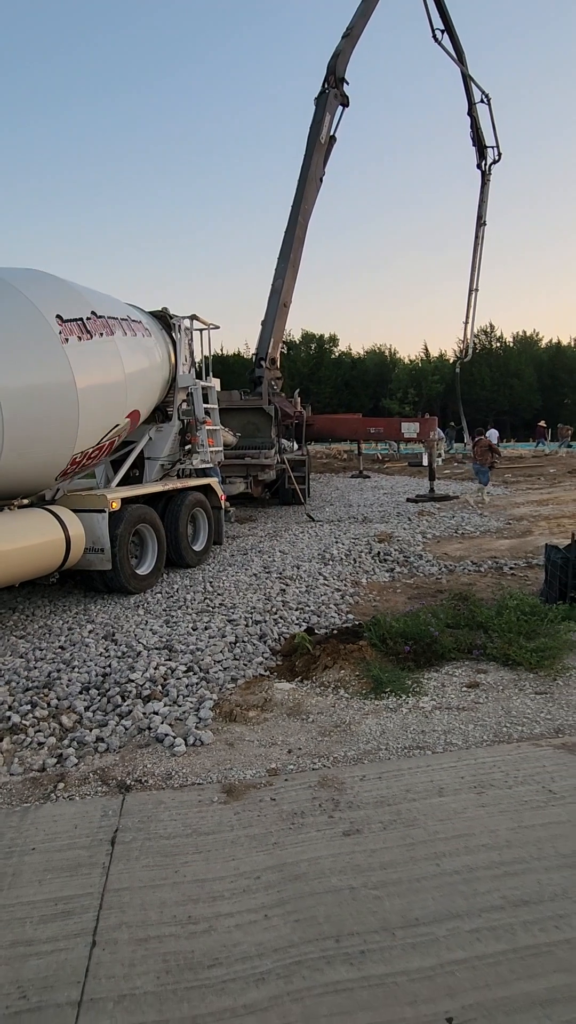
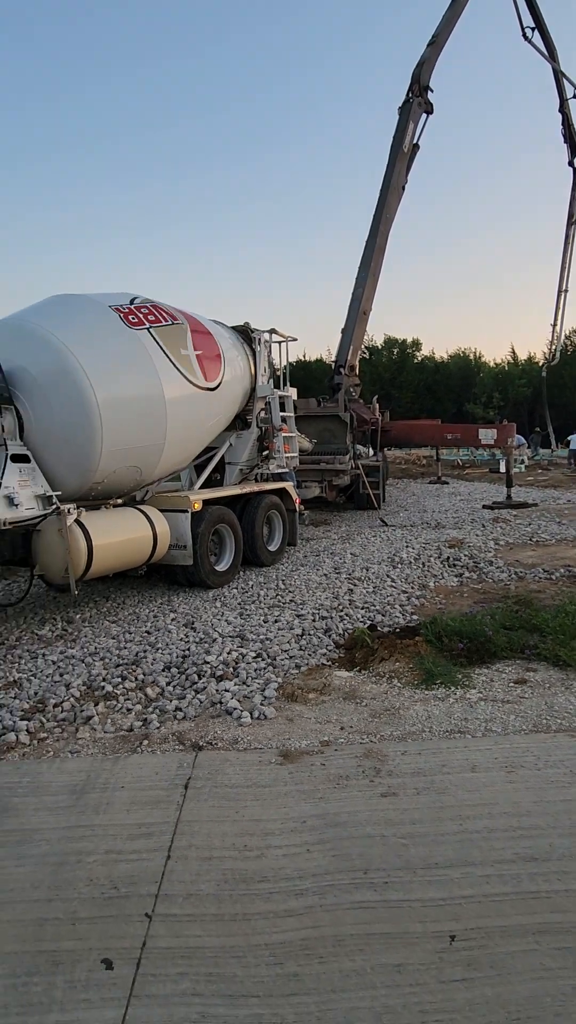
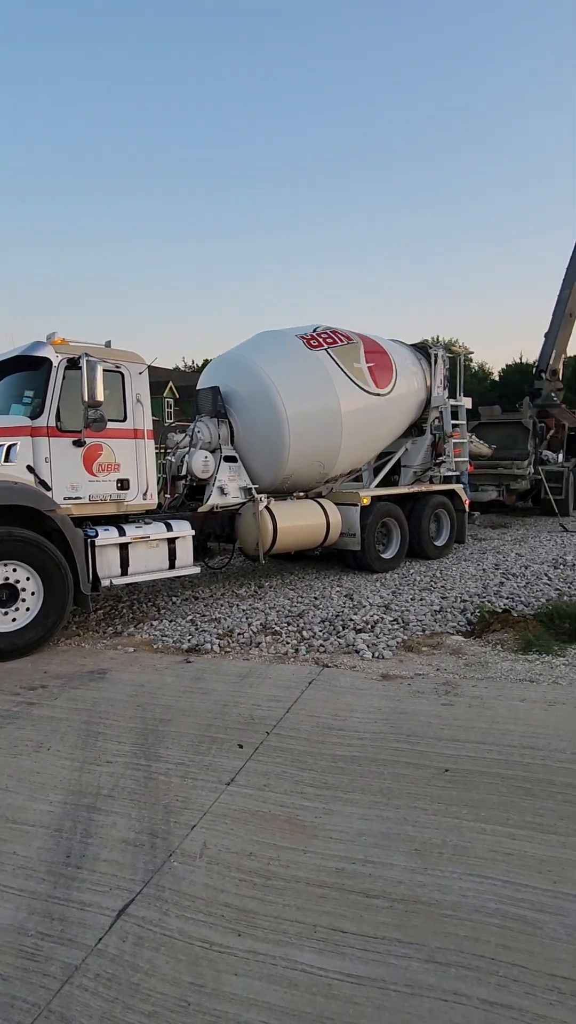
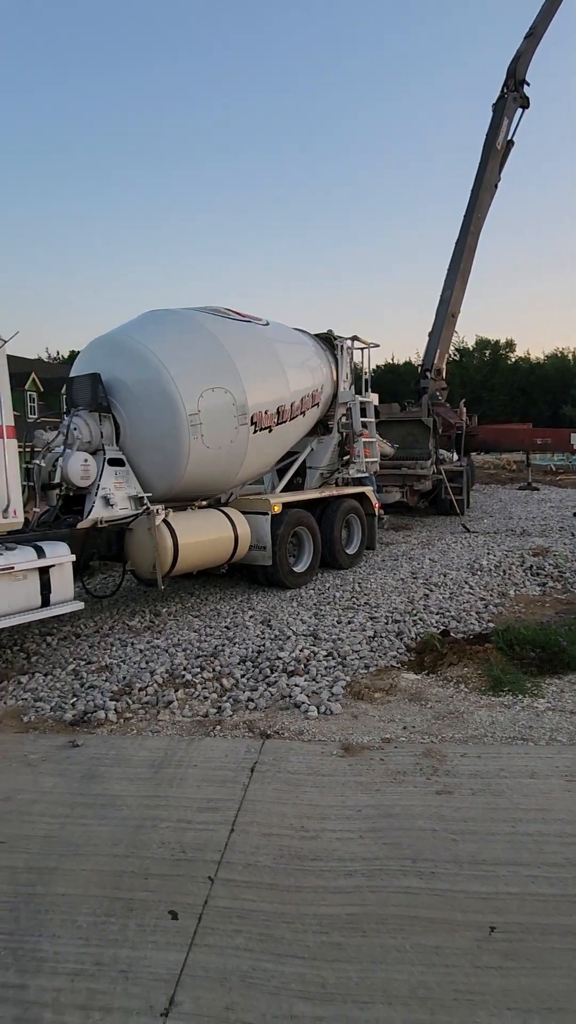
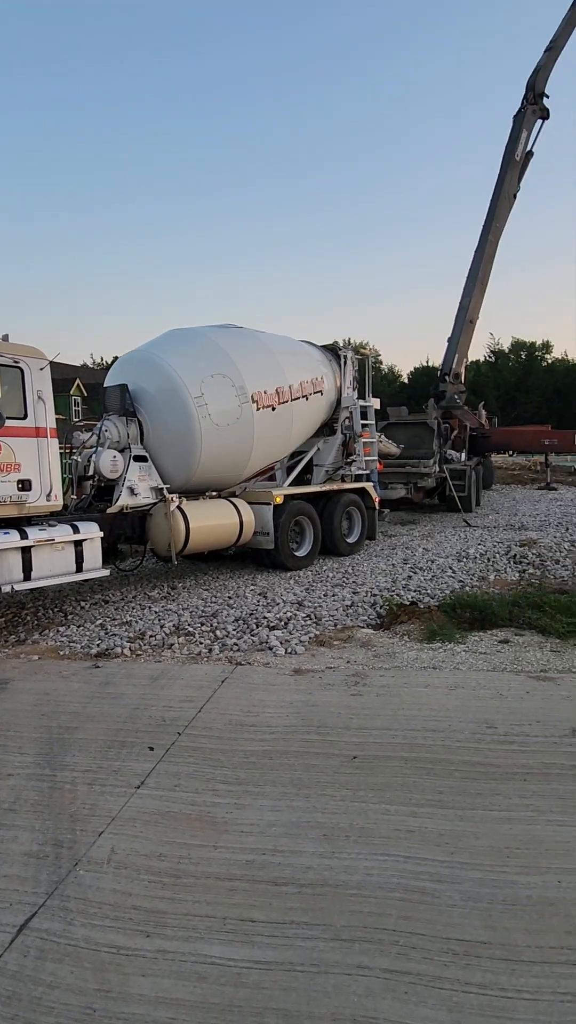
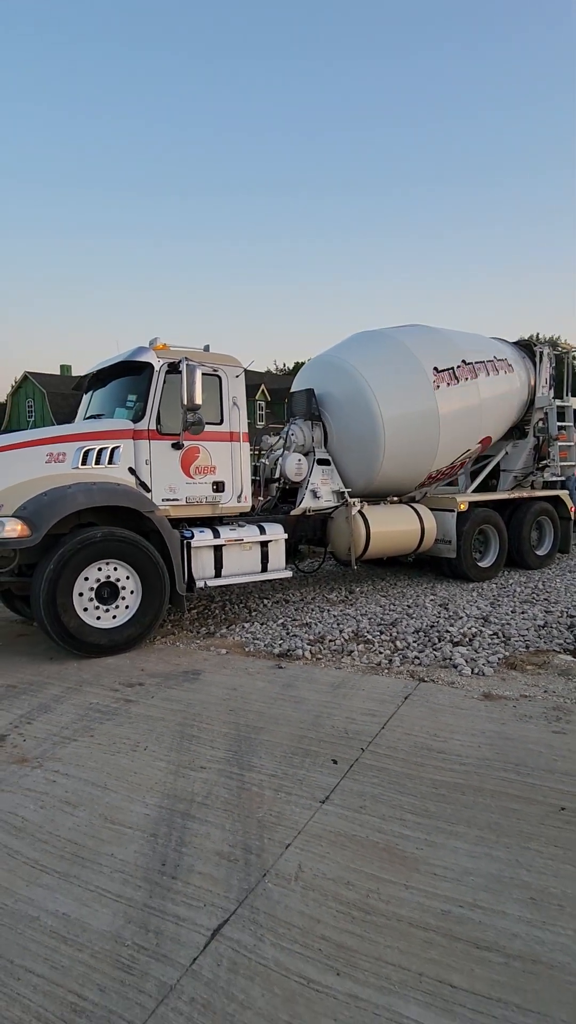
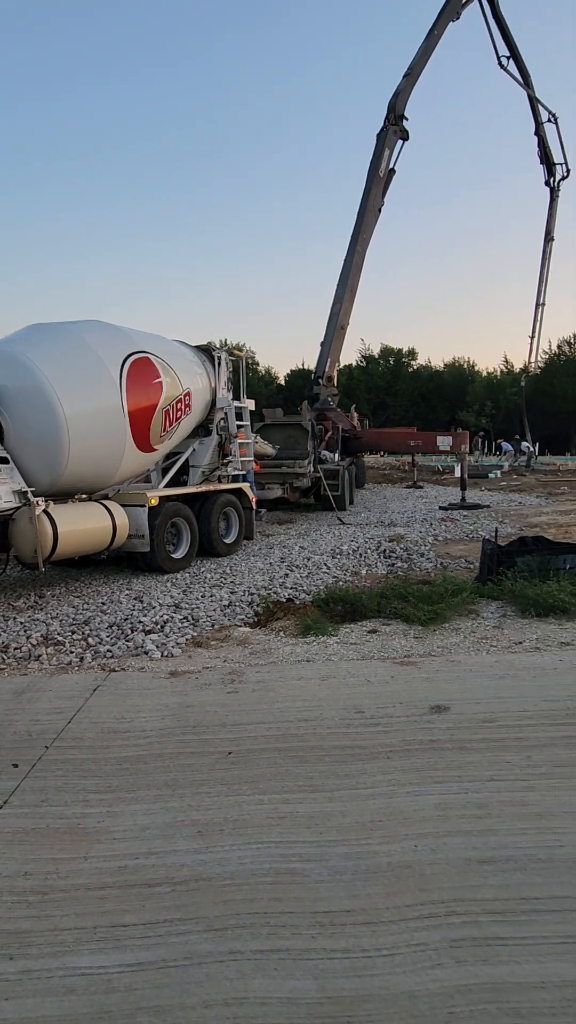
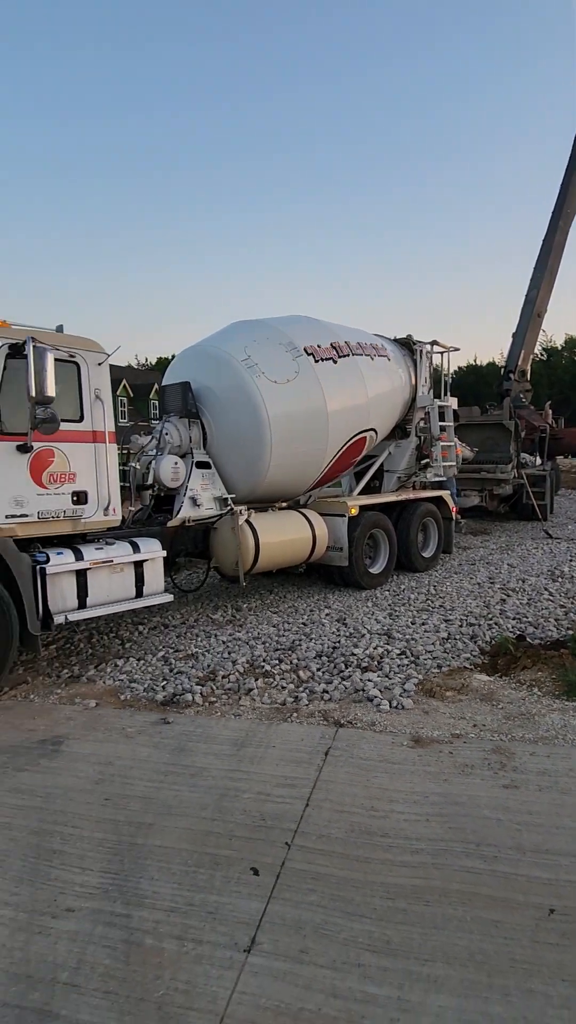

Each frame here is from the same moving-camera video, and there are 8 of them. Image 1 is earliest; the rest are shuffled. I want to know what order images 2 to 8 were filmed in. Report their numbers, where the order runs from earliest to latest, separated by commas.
2, 4, 8, 6, 3, 5, 7
